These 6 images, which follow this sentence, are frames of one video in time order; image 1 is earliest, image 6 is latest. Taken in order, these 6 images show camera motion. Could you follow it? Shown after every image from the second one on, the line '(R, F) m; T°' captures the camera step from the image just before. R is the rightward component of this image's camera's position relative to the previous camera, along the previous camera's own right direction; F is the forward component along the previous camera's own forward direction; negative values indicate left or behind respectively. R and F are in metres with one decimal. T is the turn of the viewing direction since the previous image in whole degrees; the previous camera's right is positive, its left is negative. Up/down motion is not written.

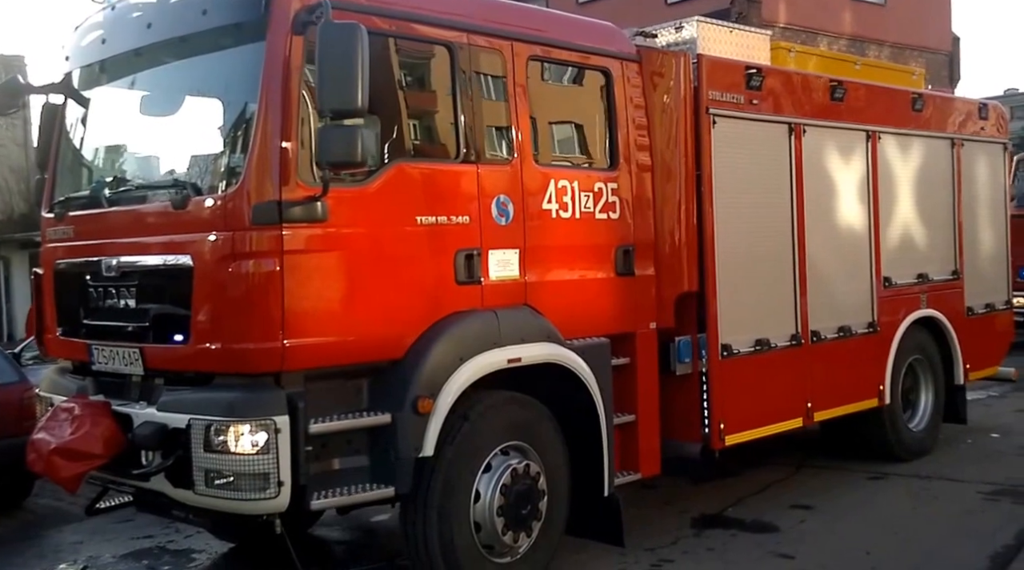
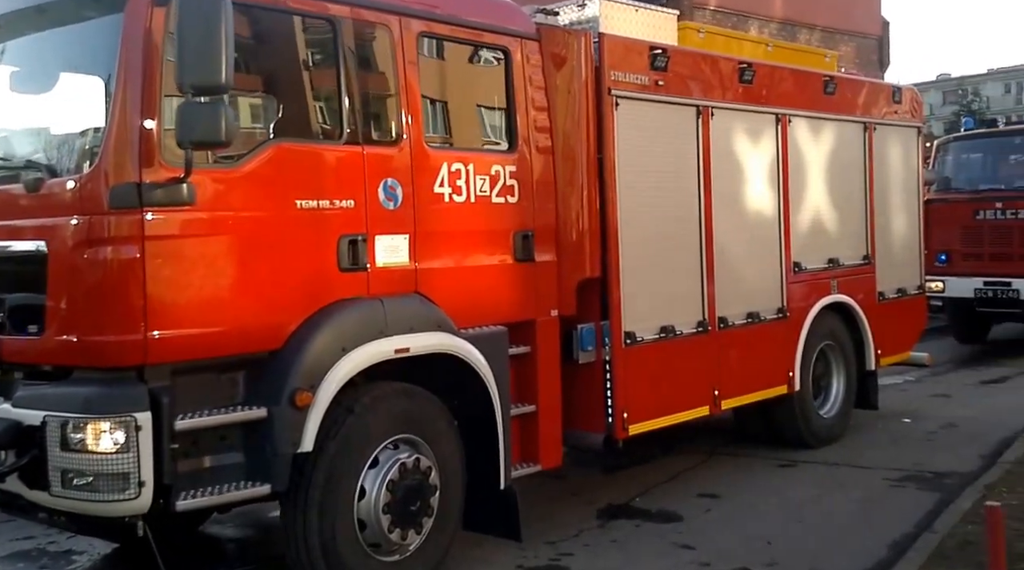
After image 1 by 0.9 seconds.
(+0.2, +0.2) m; +3°
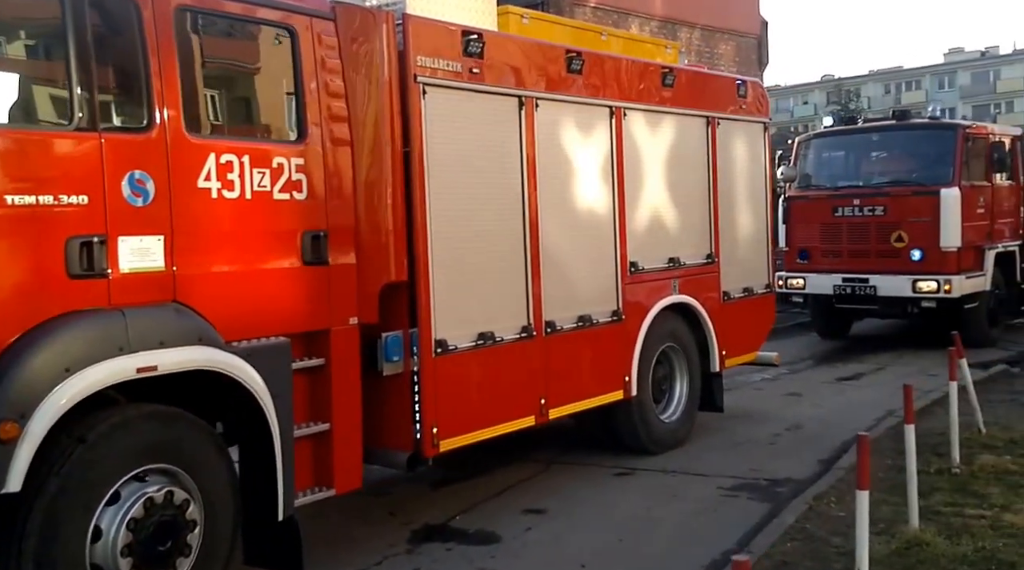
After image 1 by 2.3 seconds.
(+0.5, +0.5) m; +6°
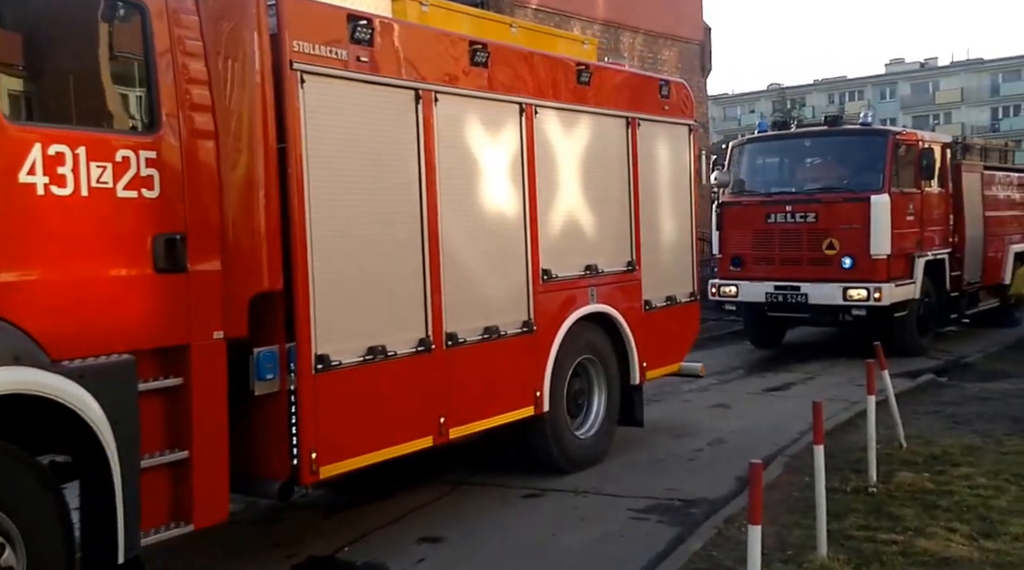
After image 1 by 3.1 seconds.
(+0.3, +0.5) m; +3°
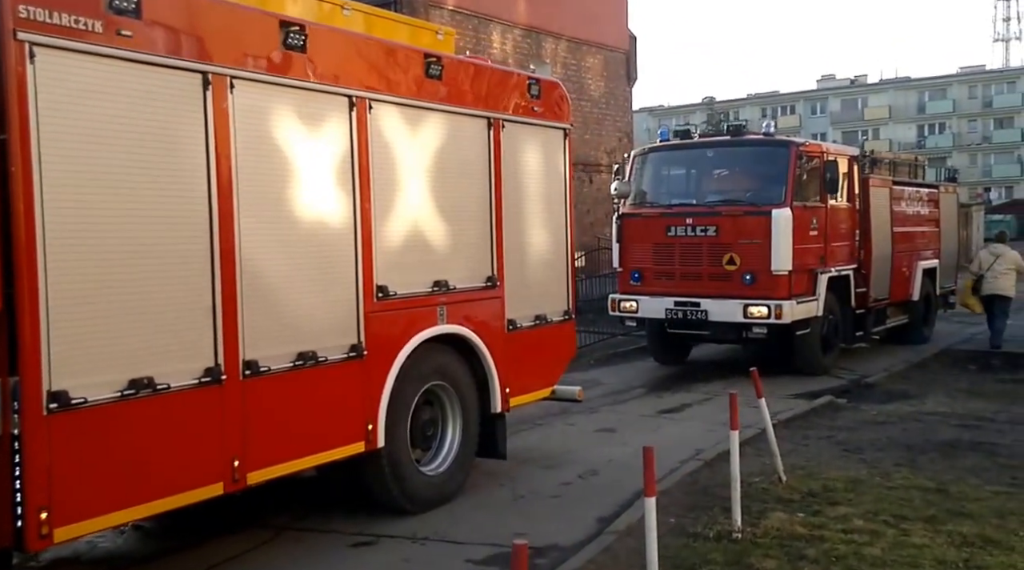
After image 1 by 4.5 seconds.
(+0.6, +0.8) m; +3°
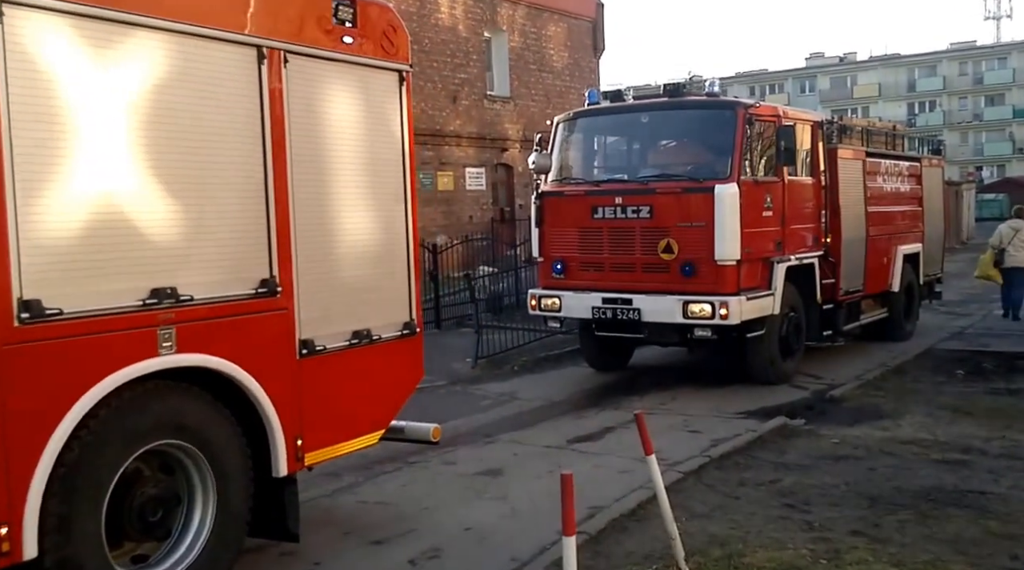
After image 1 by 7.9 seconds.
(+1.0, +2.2) m; 0°
